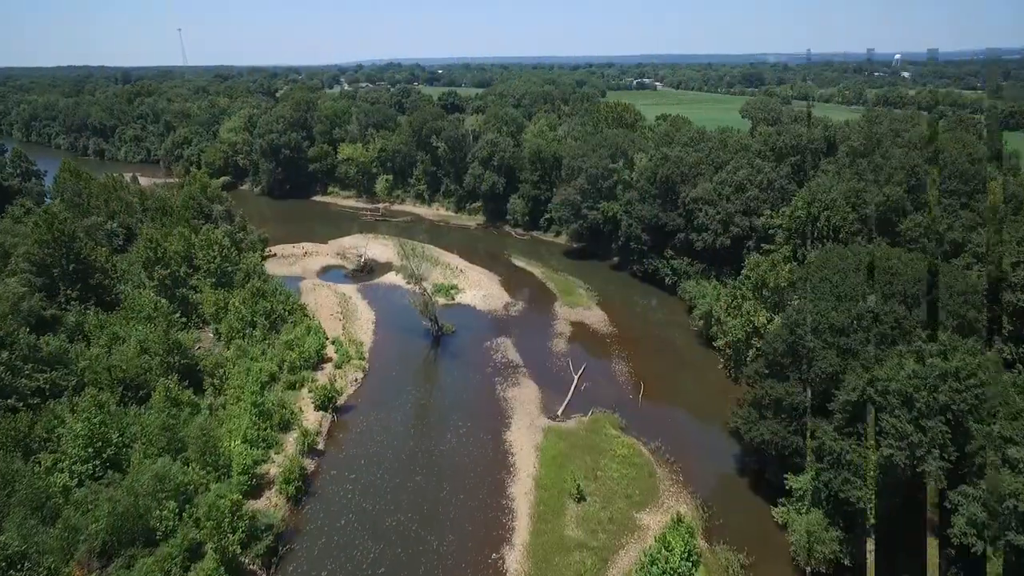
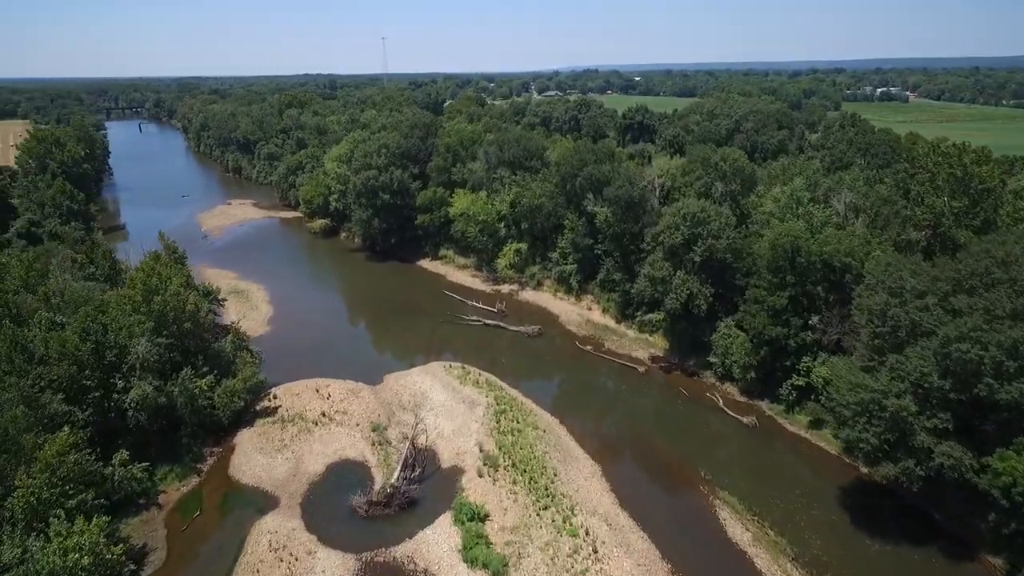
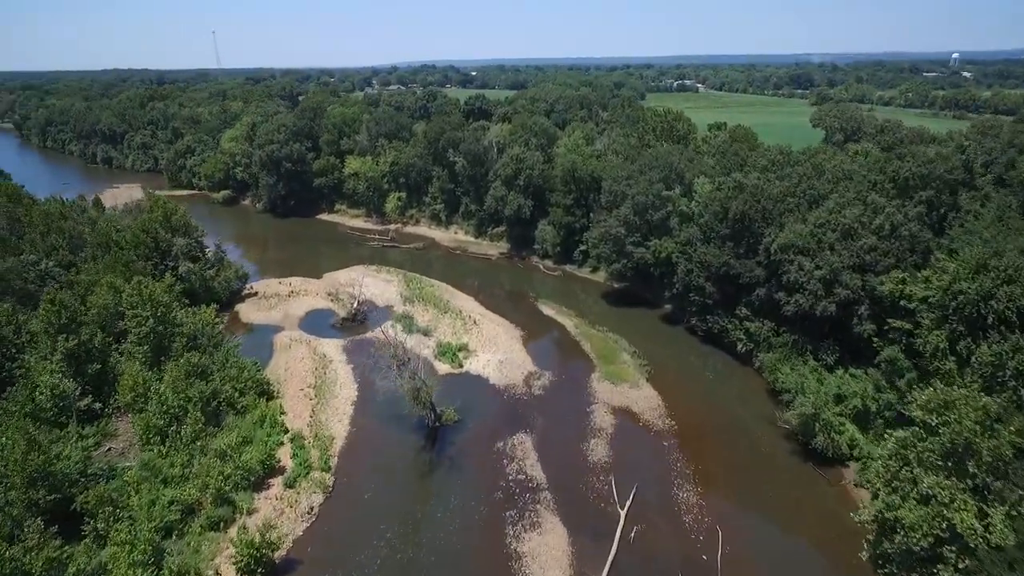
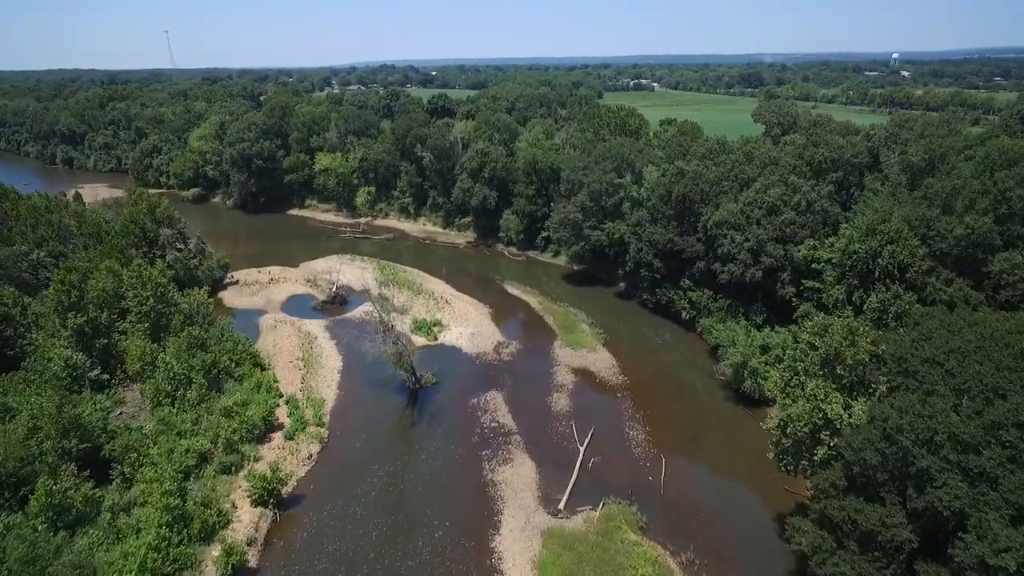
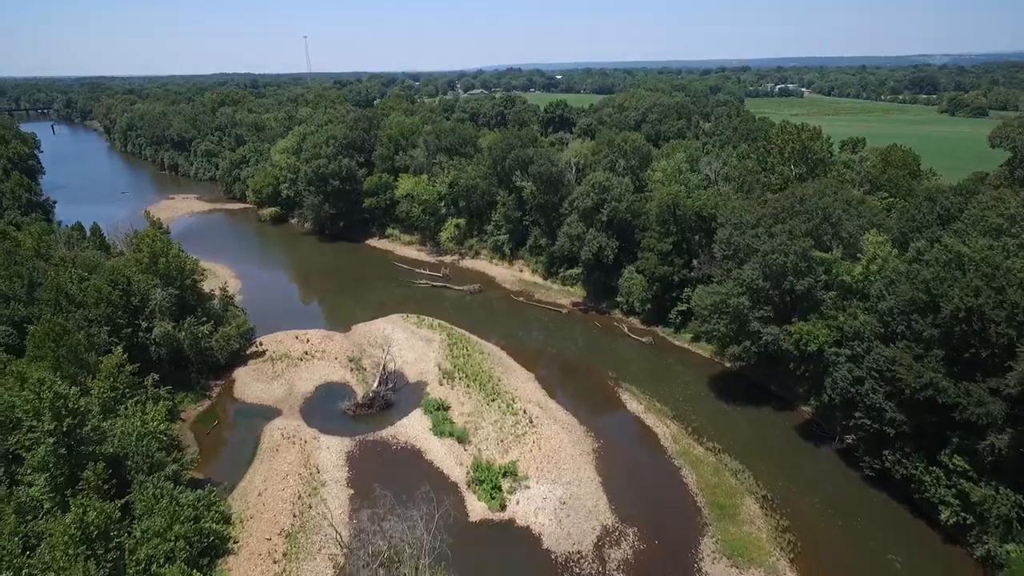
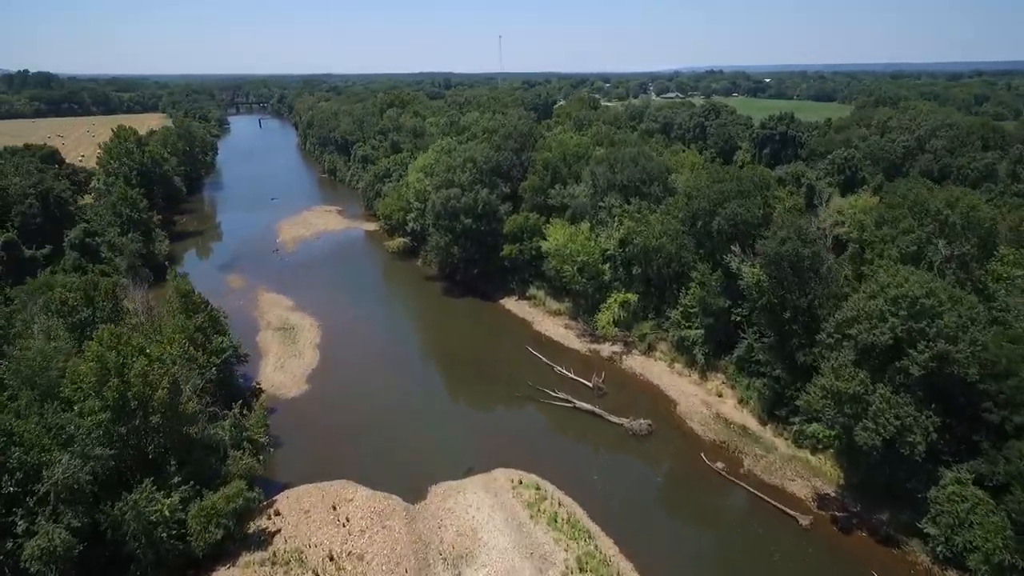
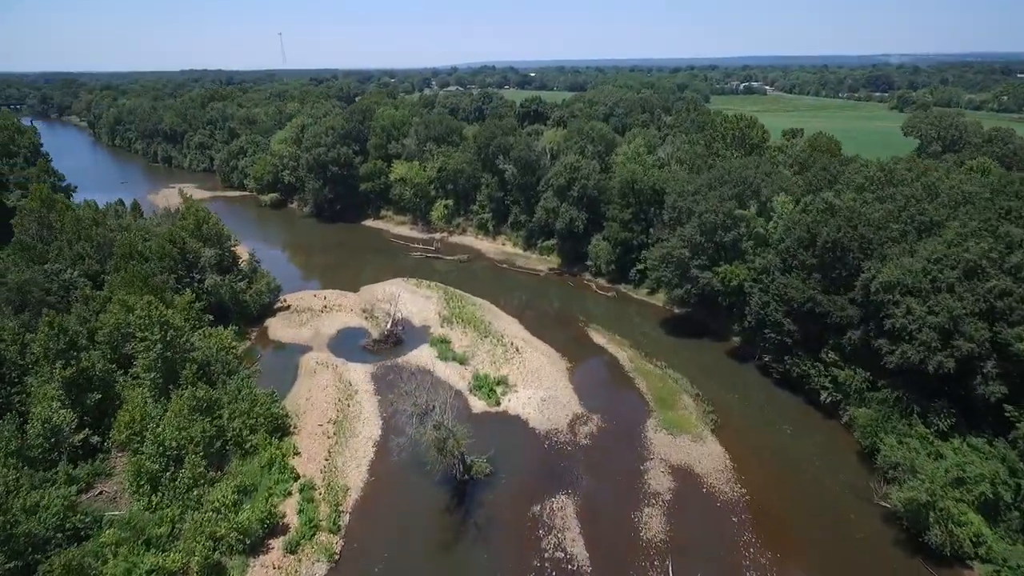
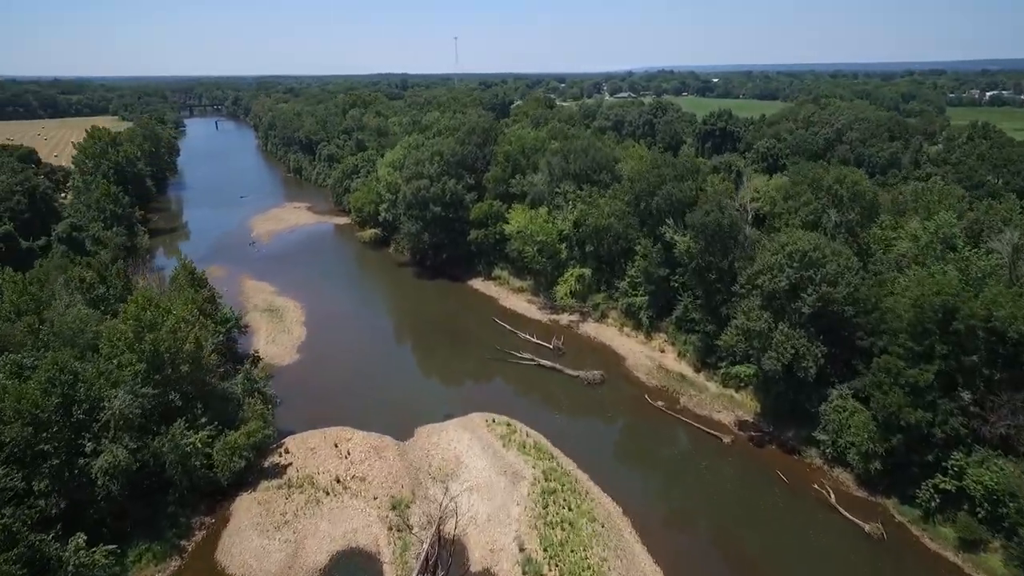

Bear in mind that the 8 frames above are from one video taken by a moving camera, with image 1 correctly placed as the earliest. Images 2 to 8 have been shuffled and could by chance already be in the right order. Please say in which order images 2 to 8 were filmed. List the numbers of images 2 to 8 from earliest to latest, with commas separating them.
4, 3, 7, 5, 2, 8, 6
